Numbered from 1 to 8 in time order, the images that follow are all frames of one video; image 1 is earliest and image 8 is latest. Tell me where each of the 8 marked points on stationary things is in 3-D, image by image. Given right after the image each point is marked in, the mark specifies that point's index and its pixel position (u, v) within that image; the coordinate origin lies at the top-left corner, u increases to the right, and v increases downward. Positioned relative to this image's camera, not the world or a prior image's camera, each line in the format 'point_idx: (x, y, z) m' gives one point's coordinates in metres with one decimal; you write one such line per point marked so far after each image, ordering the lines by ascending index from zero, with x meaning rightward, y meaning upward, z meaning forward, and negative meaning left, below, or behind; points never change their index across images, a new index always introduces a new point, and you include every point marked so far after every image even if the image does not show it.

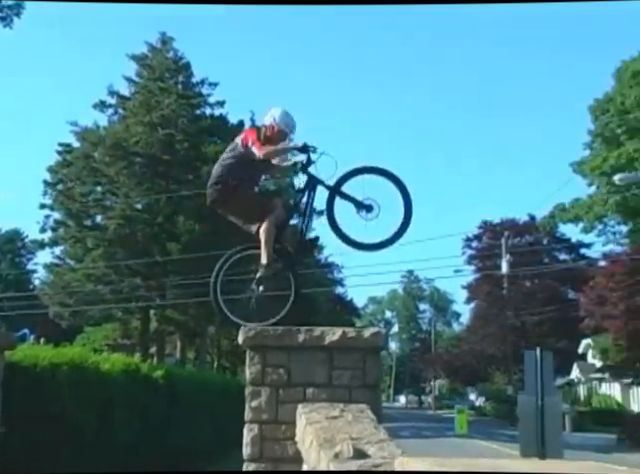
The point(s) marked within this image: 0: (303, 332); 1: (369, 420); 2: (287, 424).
0: (-0.1, -0.8, +8.2) m
1: (+0.4, -1.4, +7.3) m
2: (-0.3, -1.6, +8.2) m
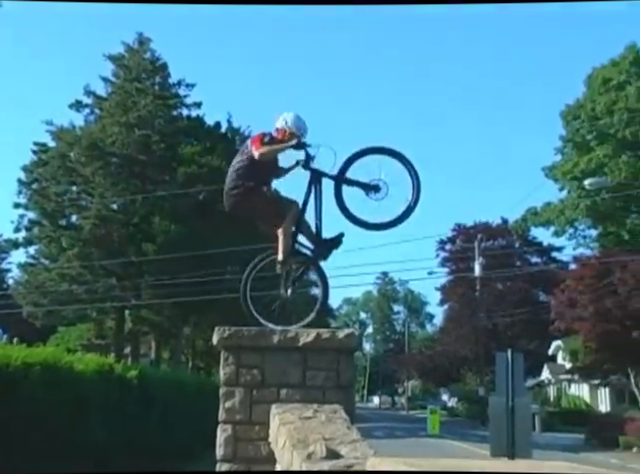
0: (-0.4, -0.8, +8.2) m
1: (+0.2, -1.4, +7.4) m
2: (-0.5, -1.7, +8.2) m
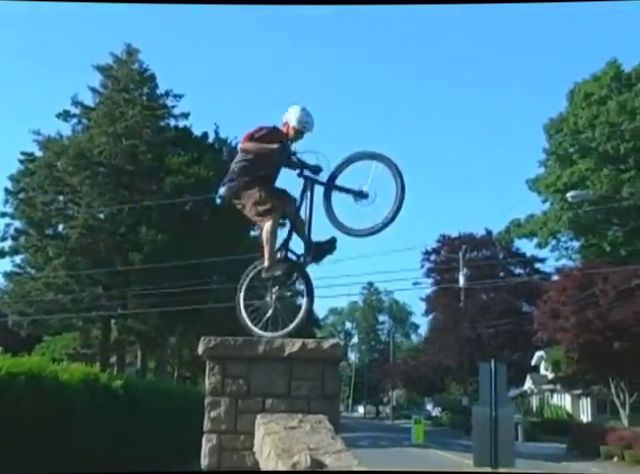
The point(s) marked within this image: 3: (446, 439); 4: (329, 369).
0: (-0.5, -0.9, +8.3) m
1: (+0.1, -1.5, +7.4) m
2: (-0.7, -1.8, +8.3) m
3: (+1.6, -2.5, +11.5) m
4: (+0.1, -1.2, +8.2) m
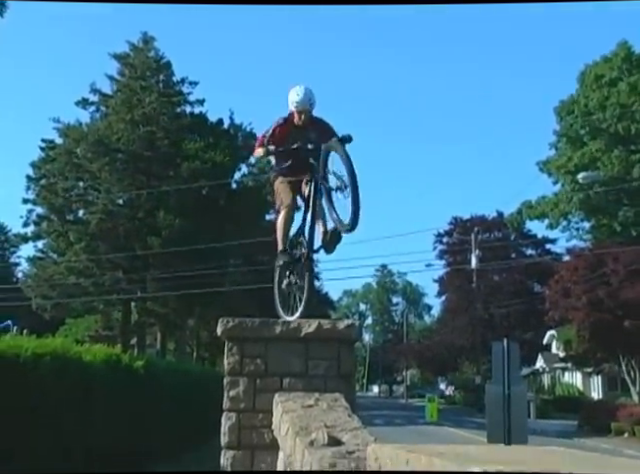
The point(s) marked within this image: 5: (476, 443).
0: (-0.4, -0.8, +8.5) m
1: (+0.2, -1.4, +7.6) m
2: (-0.5, -1.6, +8.5) m
3: (+1.8, -2.3, +11.7) m
4: (+0.2, -1.0, +8.4) m
5: (+1.5, -2.0, +9.3) m
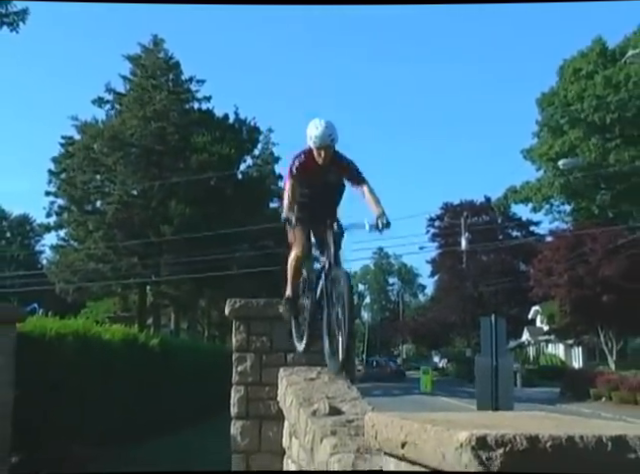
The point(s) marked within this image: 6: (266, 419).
0: (-0.4, -0.6, +9.3) m
1: (+0.2, -1.3, +8.4) m
2: (-0.5, -1.5, +9.3) m
3: (+1.8, -2.0, +12.5) m
4: (+0.2, -0.9, +9.2) m
5: (+1.6, -1.9, +10.1) m
6: (-0.5, -1.8, +9.2) m
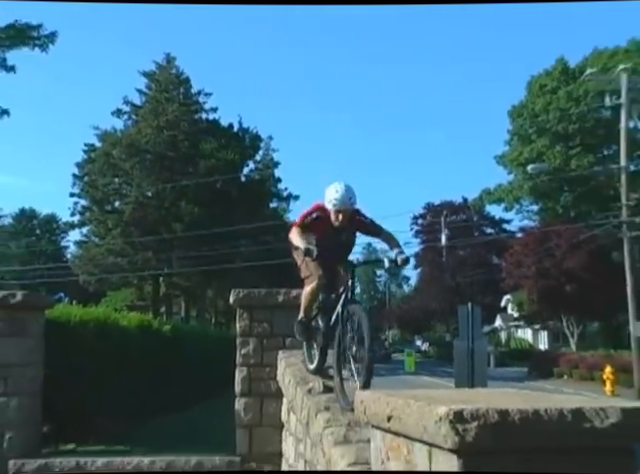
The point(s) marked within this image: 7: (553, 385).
0: (-0.4, -0.6, +10.5) m
1: (+0.1, -1.2, +9.7) m
2: (-0.6, -1.4, +10.6) m
3: (+1.7, -2.0, +13.8) m
4: (+0.2, -0.8, +10.5) m
5: (+1.5, -1.8, +11.3) m
6: (-0.6, -1.7, +10.5) m
7: (+2.7, -1.8, +11.1) m
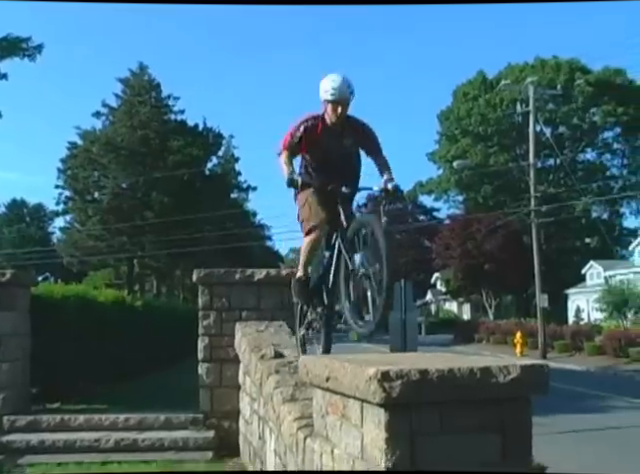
0: (-1.0, -0.4, +12.3) m
1: (-0.5, -1.0, +11.5) m
2: (-1.2, -1.2, +12.3) m
3: (+1.0, -1.8, +15.6) m
4: (-0.5, -0.6, +12.2) m
5: (+0.9, -1.6, +13.1) m
6: (-1.2, -1.6, +12.2) m
7: (+2.1, -1.6, +12.9) m
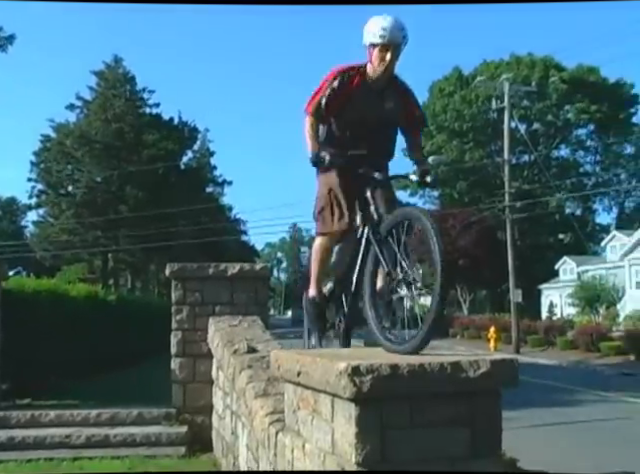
0: (-1.4, -0.3, +12.3) m
1: (-0.8, -1.0, +11.4) m
2: (-1.5, -1.2, +12.3) m
3: (+0.6, -1.7, +15.6) m
4: (-0.8, -0.6, +12.2) m
5: (+0.5, -1.6, +13.1) m
6: (-1.5, -1.5, +12.2) m
7: (+1.7, -1.5, +13.0) m
